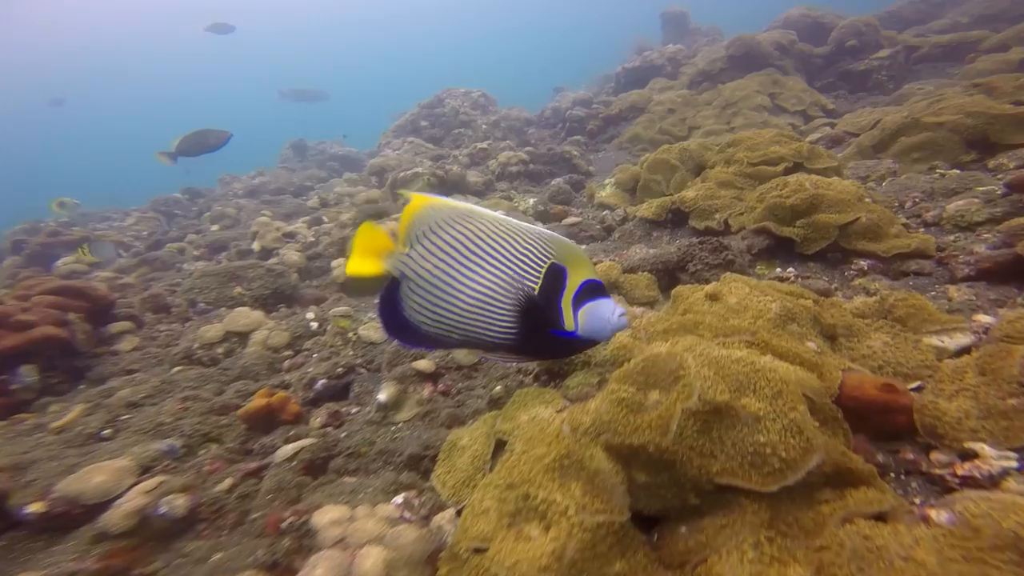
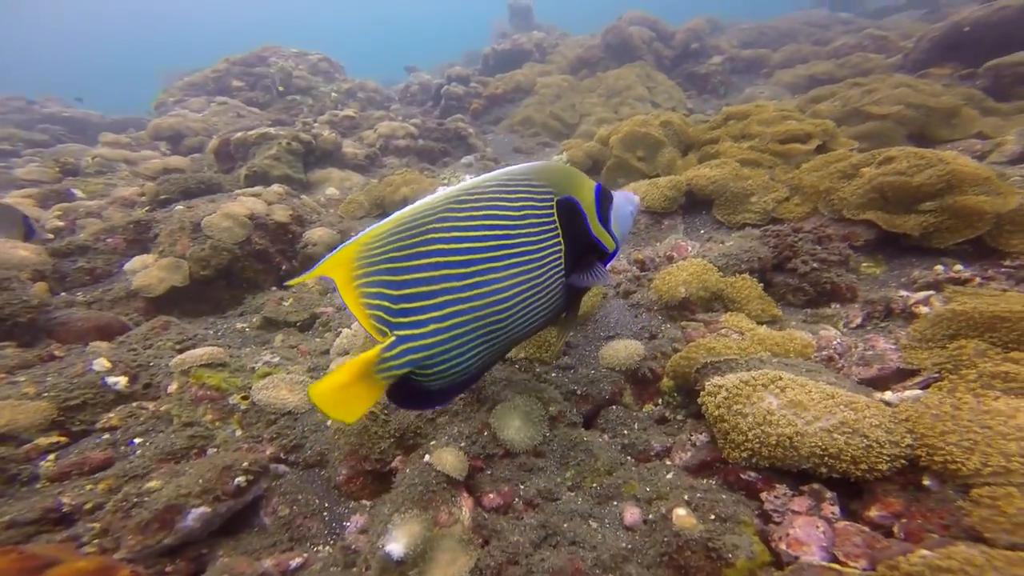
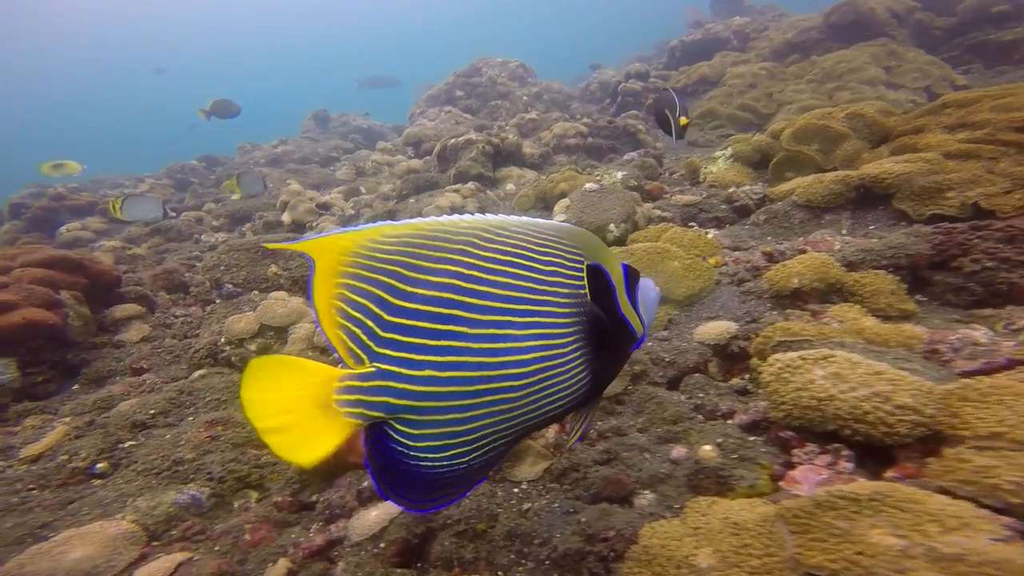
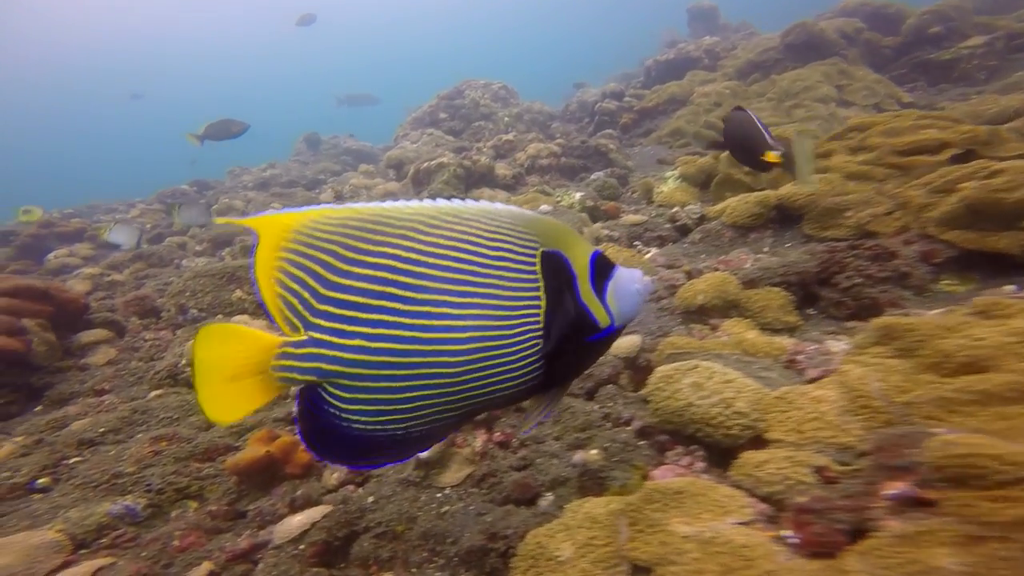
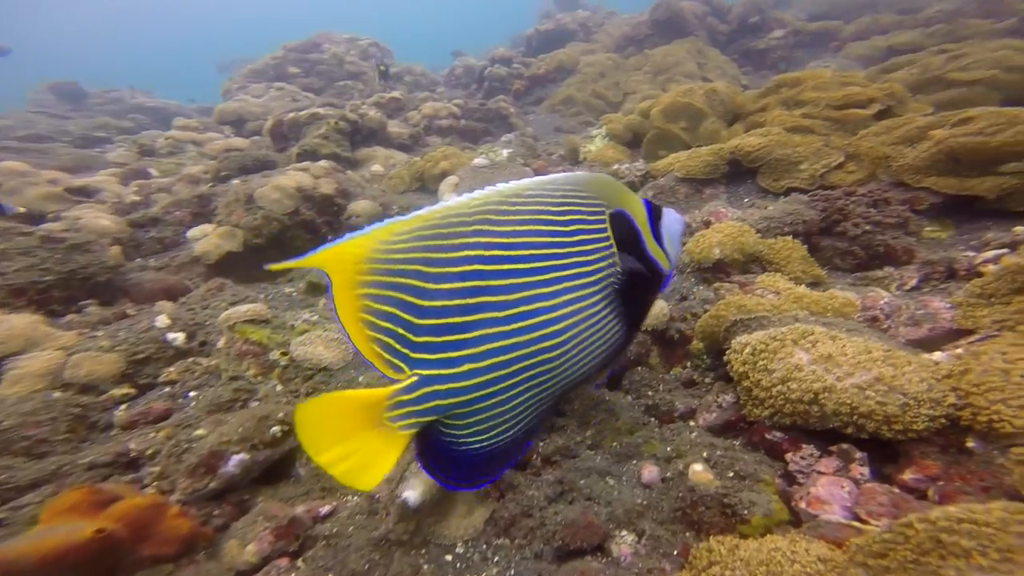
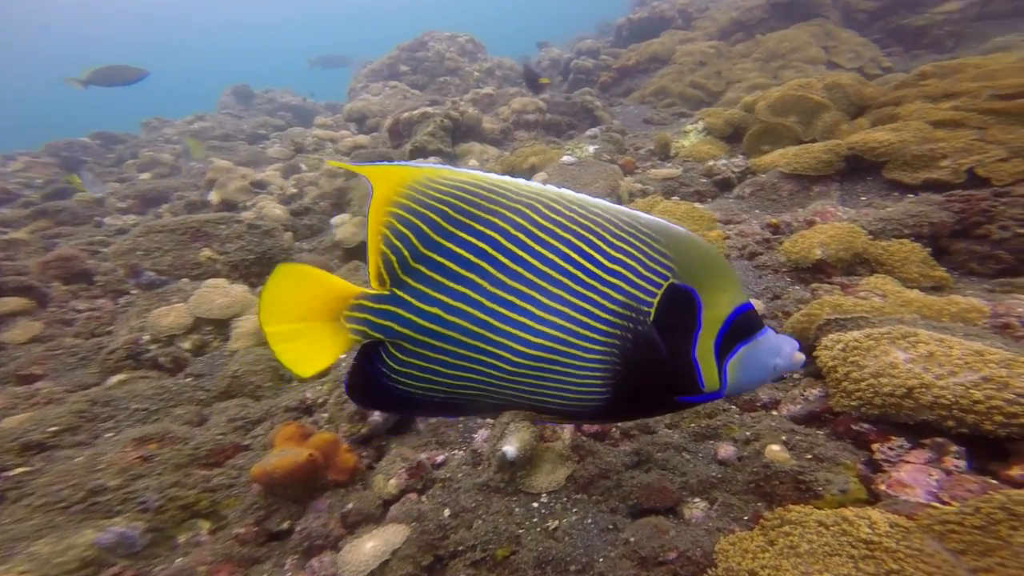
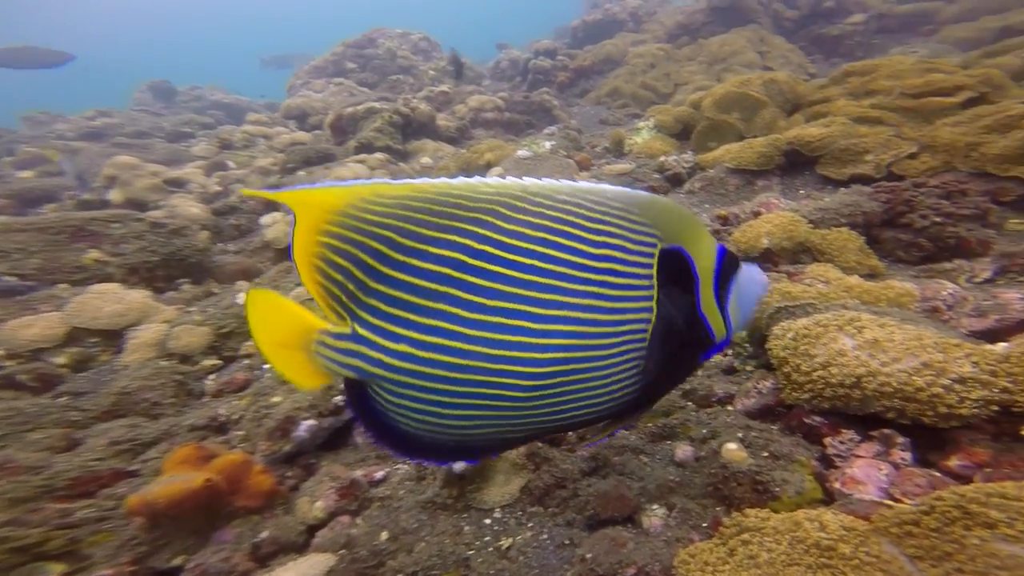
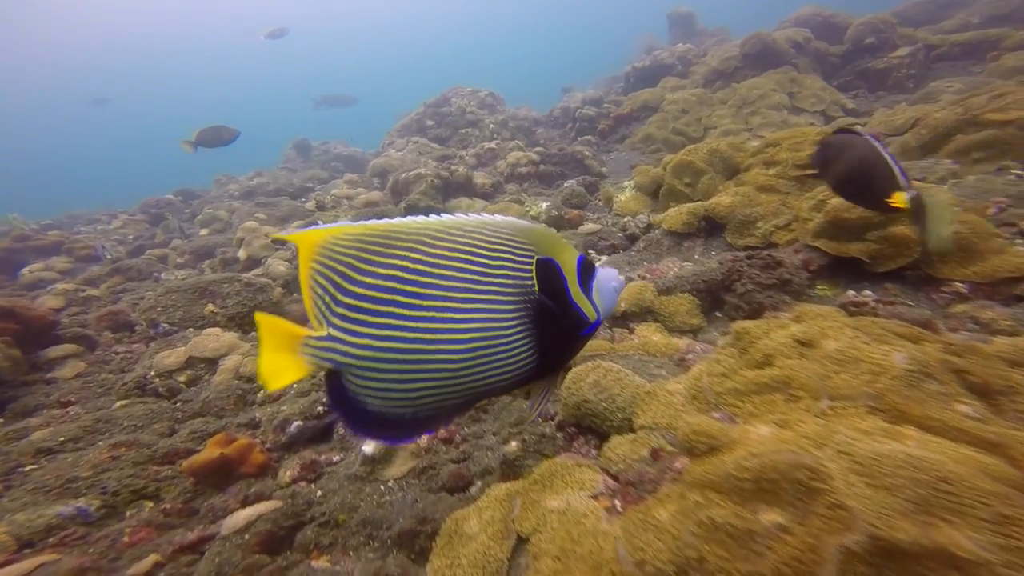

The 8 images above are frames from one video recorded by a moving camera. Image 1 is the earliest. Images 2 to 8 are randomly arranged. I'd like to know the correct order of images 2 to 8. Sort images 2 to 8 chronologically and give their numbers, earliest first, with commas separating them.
8, 4, 3, 6, 7, 5, 2
